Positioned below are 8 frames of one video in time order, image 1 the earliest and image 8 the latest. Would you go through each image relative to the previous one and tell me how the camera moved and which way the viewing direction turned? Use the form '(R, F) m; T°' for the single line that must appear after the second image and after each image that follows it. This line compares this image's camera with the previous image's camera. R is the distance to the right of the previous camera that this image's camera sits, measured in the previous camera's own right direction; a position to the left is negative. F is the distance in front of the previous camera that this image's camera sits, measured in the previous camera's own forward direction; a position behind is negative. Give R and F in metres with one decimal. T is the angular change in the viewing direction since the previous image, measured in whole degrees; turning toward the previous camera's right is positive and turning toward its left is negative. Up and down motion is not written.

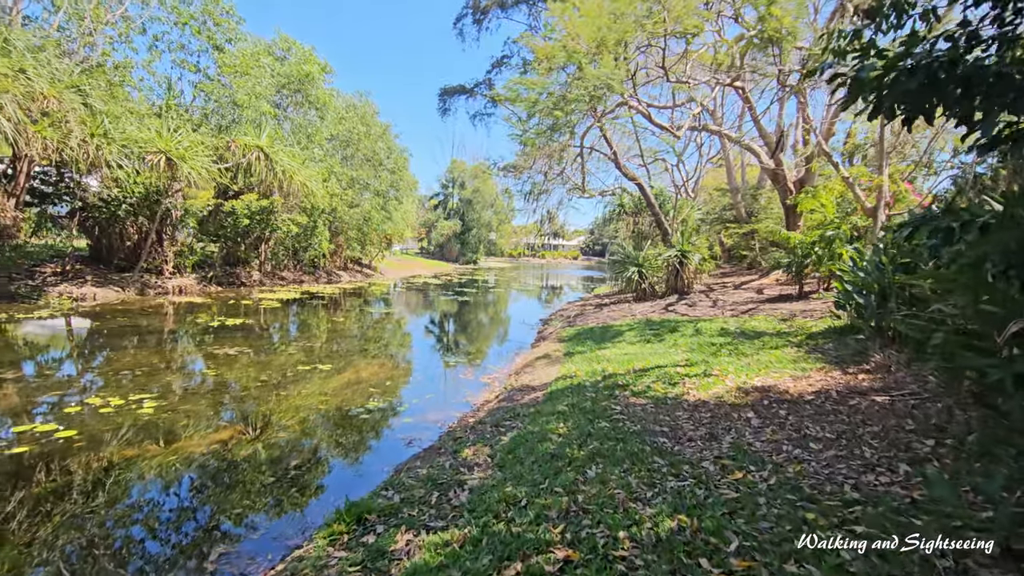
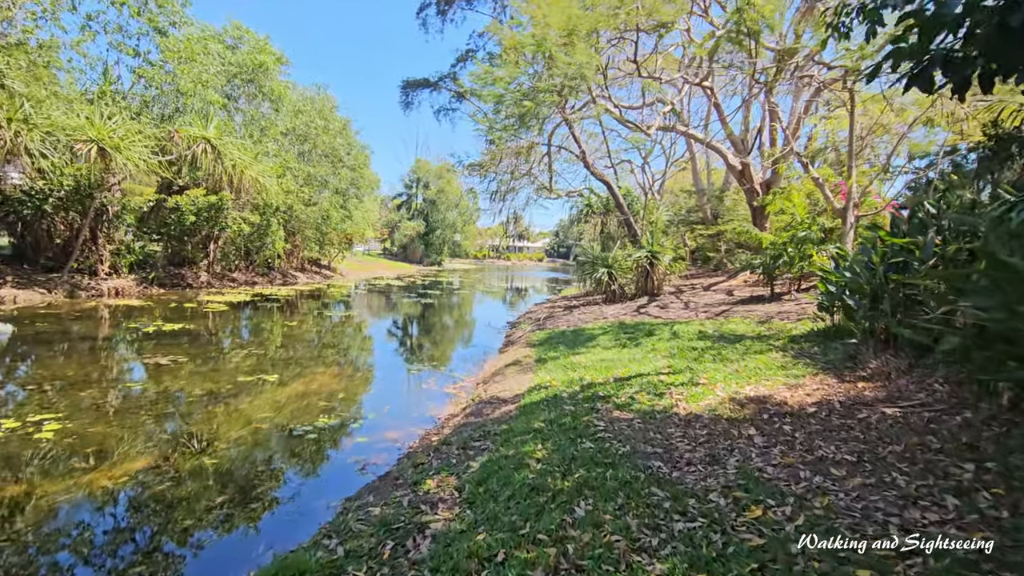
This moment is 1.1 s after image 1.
(0.0, +0.4) m; +4°
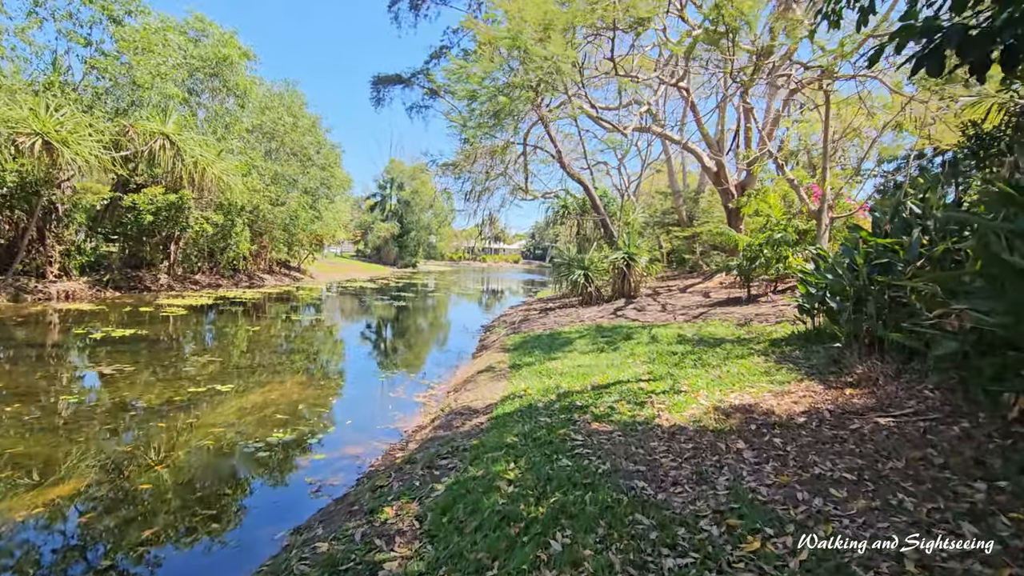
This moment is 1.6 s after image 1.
(0.0, +0.3) m; +3°
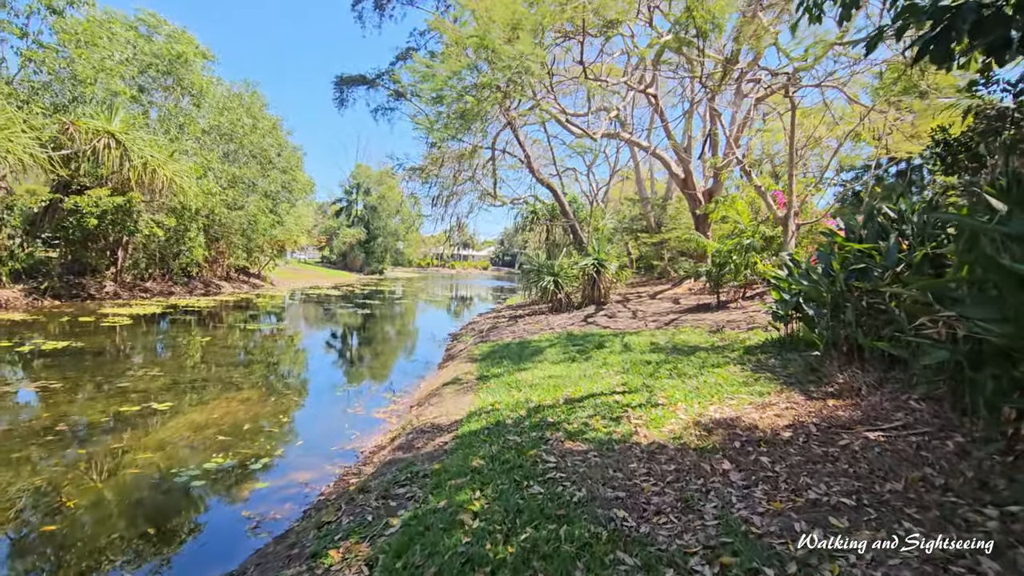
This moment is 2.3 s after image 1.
(0.0, +0.3) m; +3°
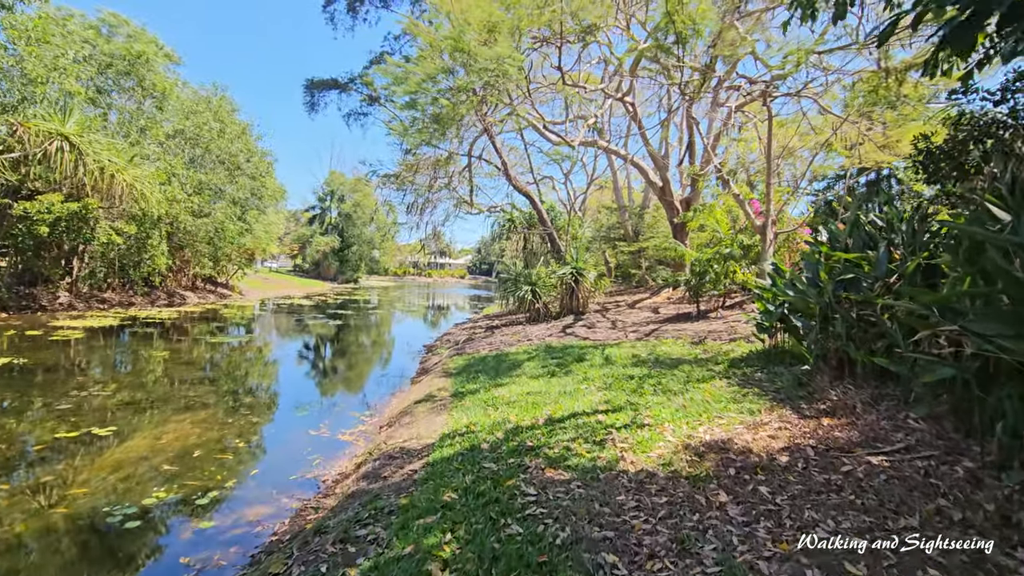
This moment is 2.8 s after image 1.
(0.0, +0.2) m; +3°
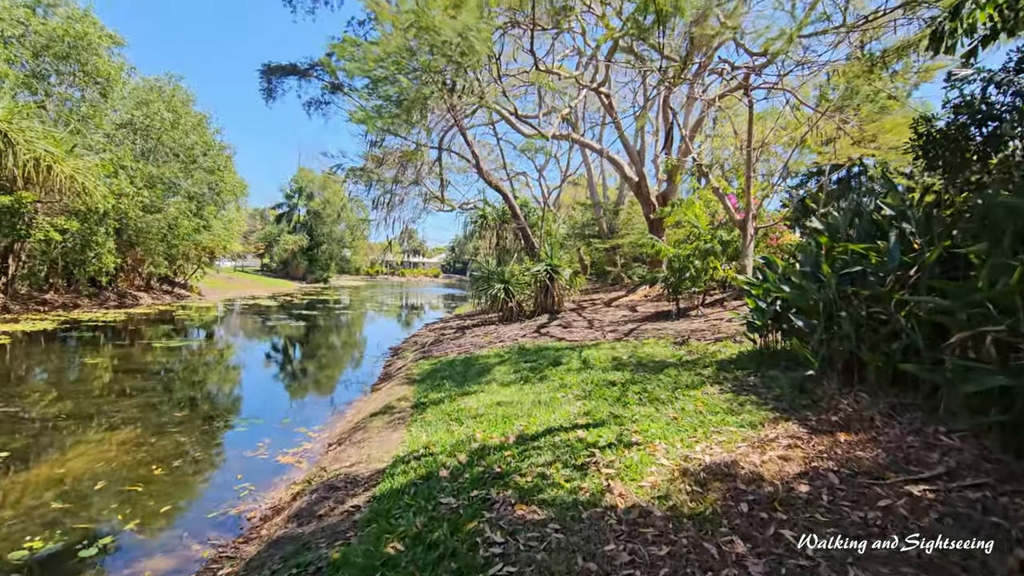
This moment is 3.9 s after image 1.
(+0.1, +0.5) m; +3°
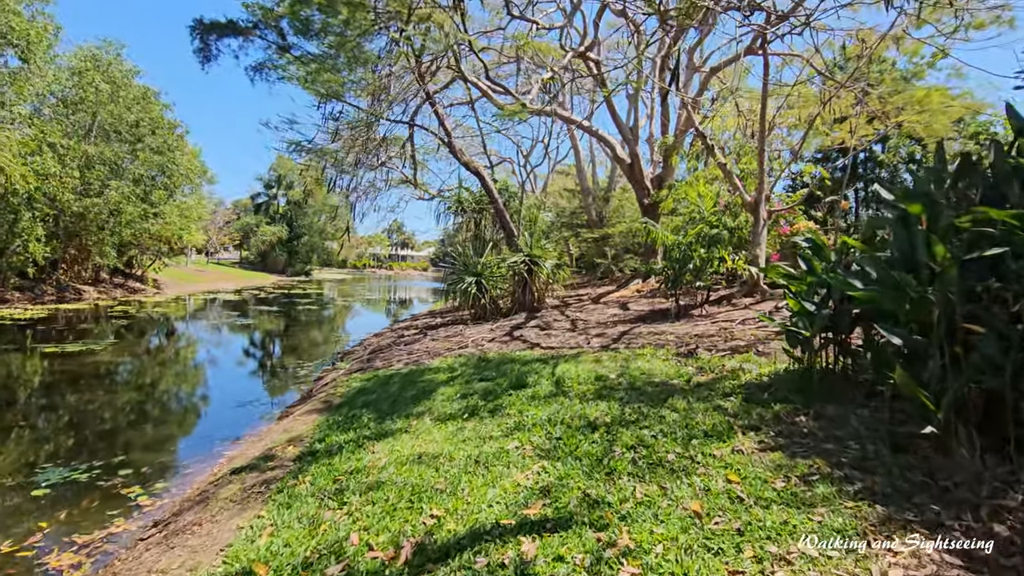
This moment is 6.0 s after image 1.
(+0.3, +1.4) m; +1°
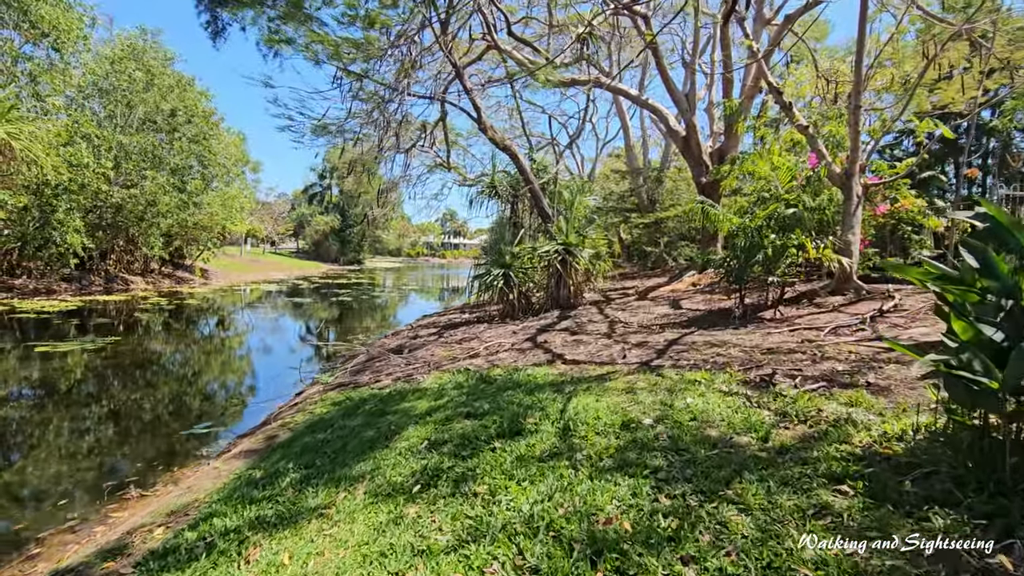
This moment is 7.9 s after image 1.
(+0.3, +1.2) m; -6°
